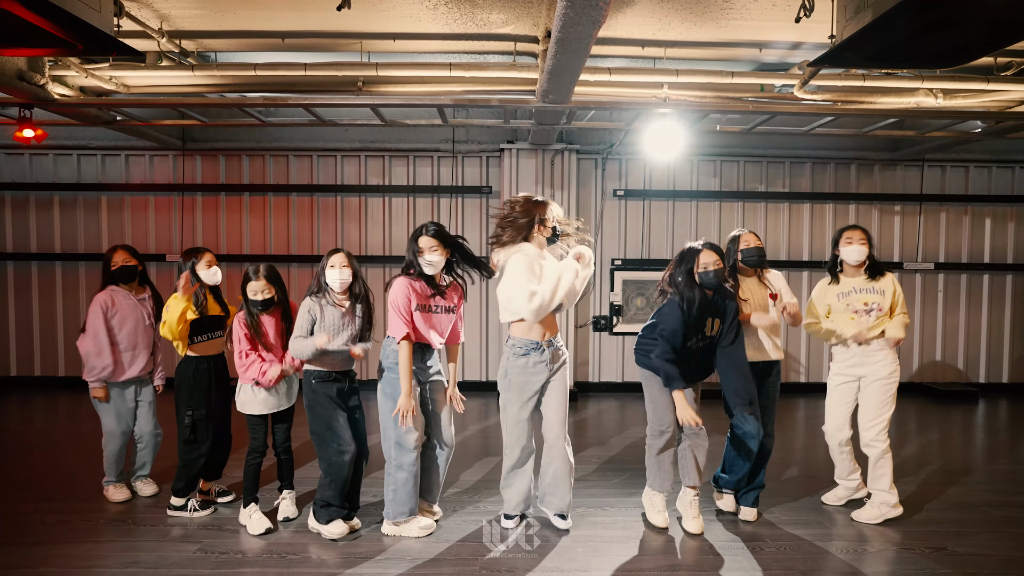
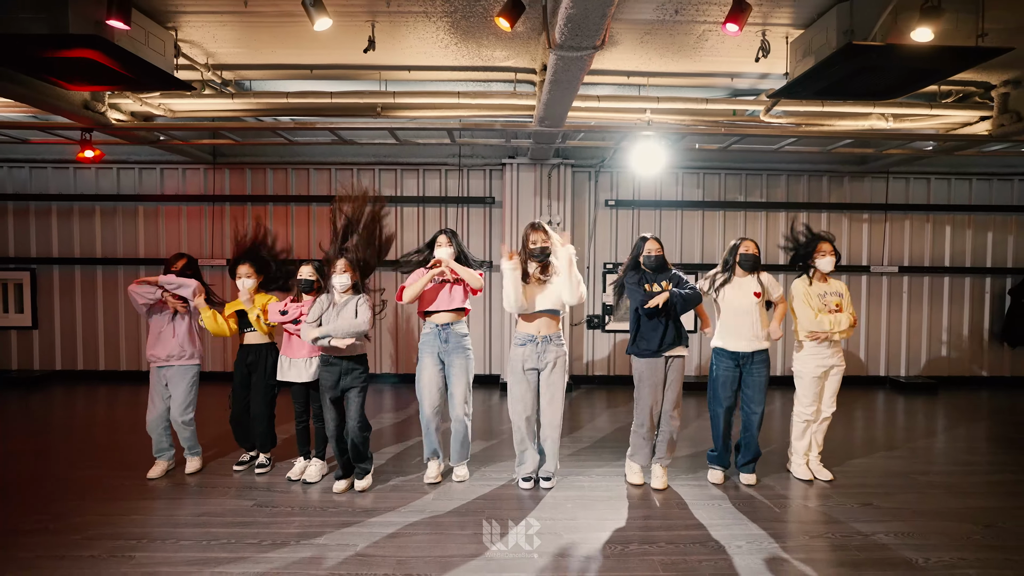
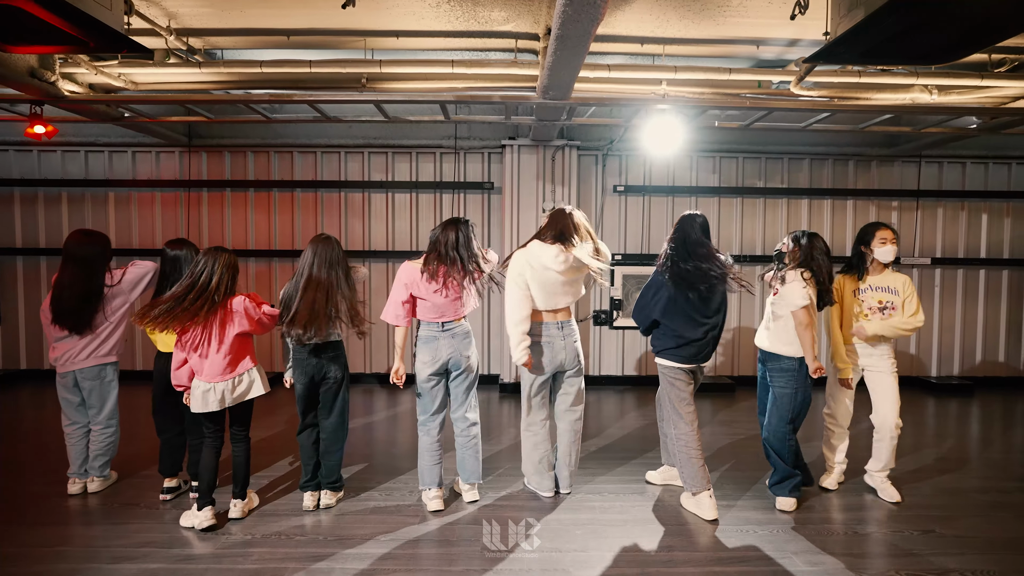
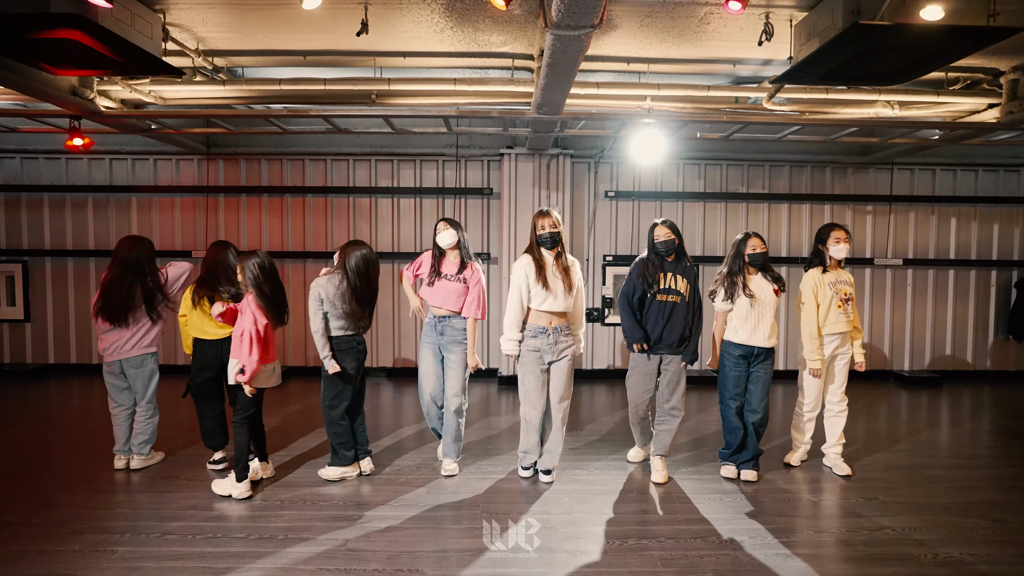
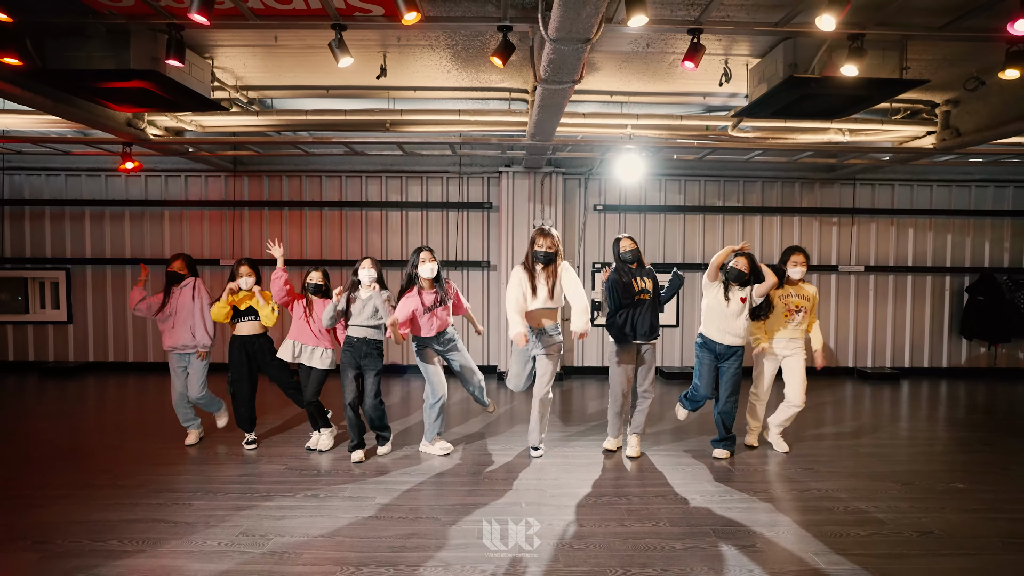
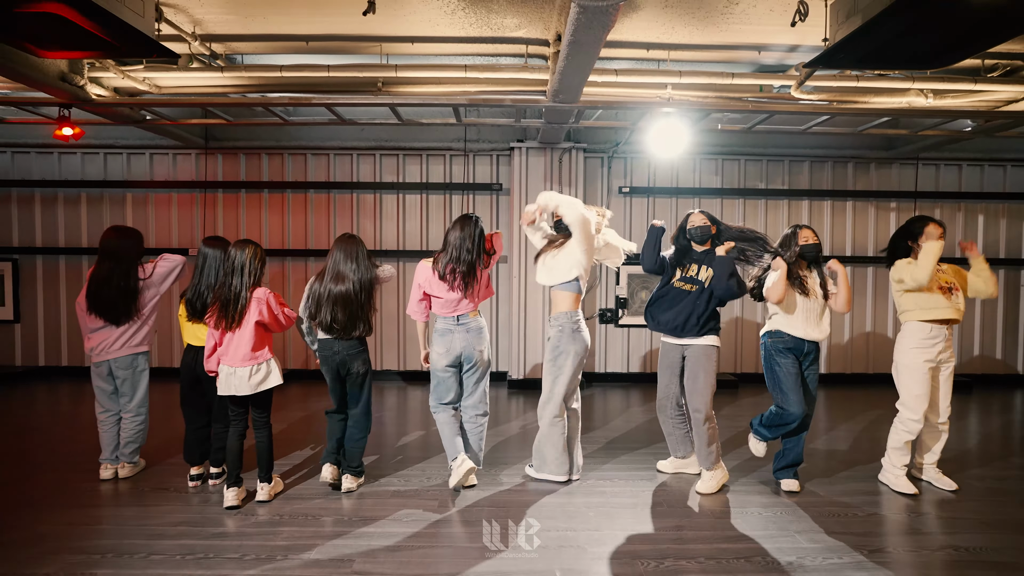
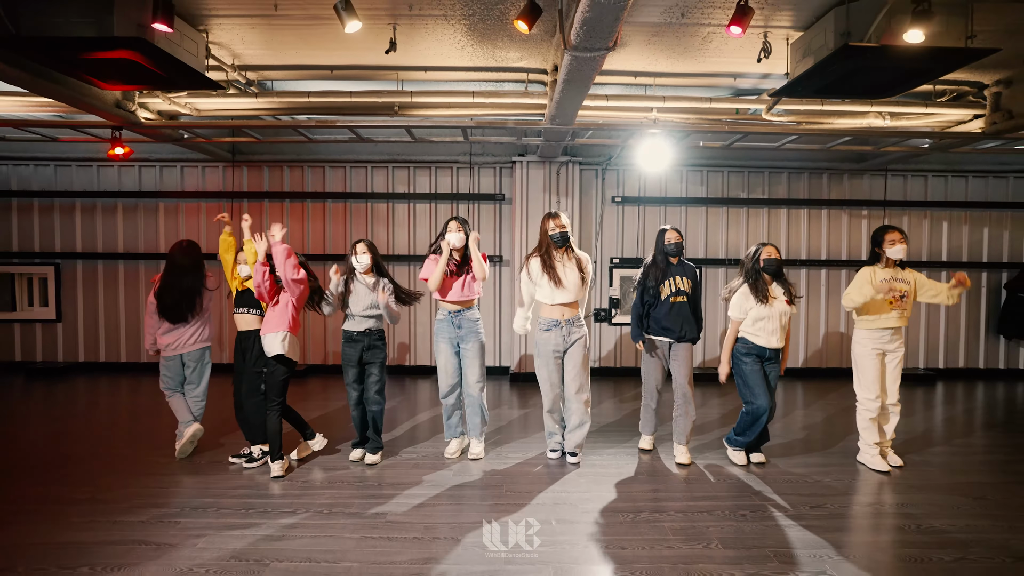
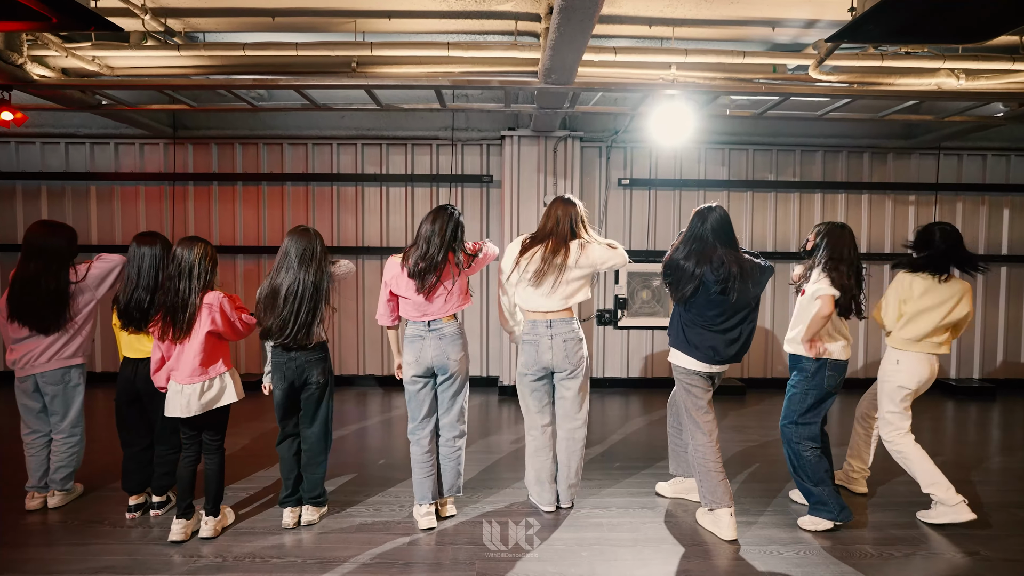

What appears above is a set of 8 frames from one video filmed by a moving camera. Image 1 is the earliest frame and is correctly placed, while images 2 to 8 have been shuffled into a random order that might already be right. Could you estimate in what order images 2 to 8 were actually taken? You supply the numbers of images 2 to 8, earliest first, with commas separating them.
2, 5, 4, 3, 8, 6, 7
